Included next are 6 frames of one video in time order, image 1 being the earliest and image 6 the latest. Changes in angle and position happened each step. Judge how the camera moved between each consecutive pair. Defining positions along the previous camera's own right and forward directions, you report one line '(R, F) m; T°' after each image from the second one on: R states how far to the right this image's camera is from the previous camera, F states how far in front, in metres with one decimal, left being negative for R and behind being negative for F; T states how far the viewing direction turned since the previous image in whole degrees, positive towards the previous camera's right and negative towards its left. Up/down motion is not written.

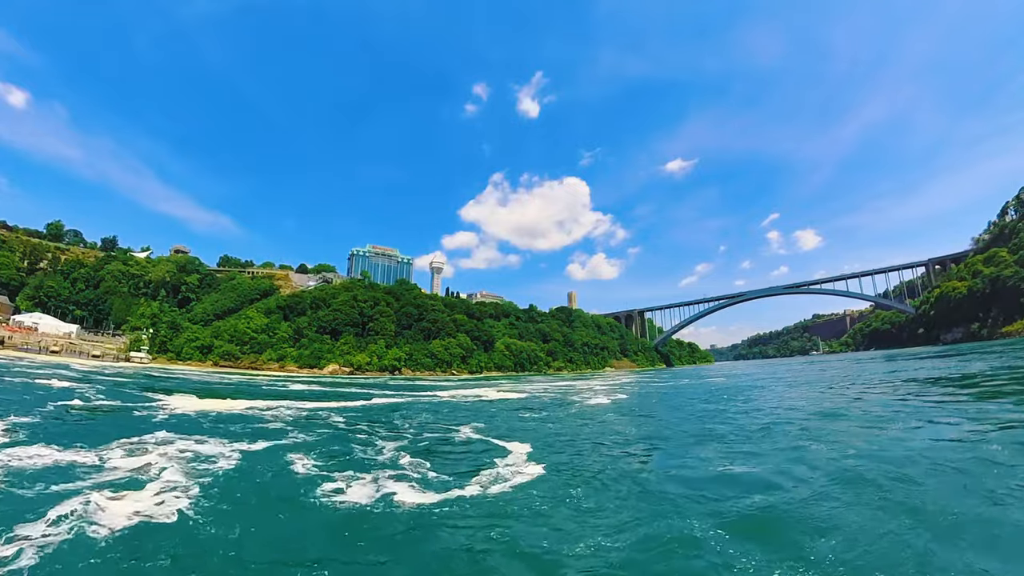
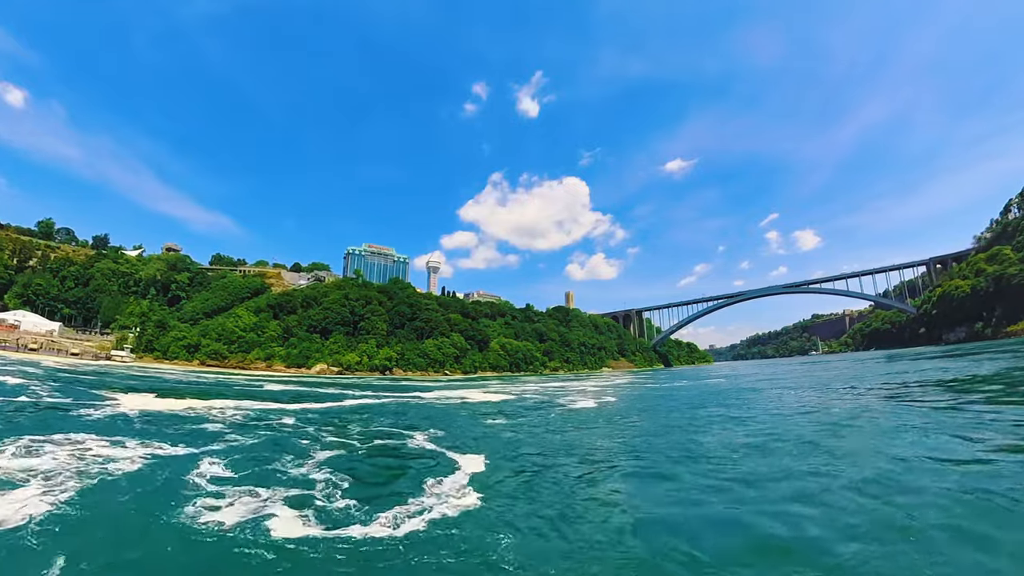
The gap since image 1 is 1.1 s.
(+0.7, +1.2) m; 0°
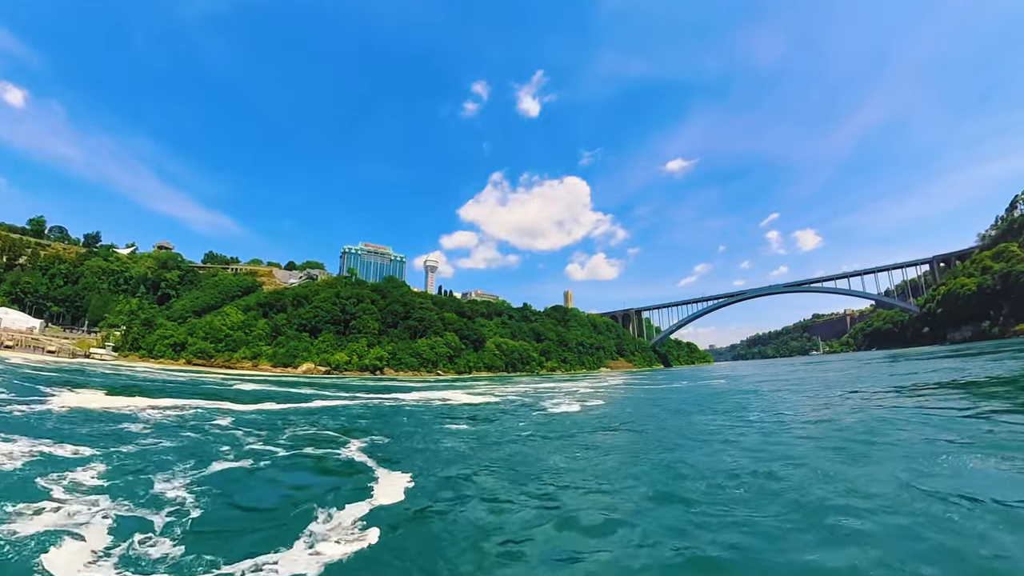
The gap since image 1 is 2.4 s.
(+0.8, +1.4) m; 0°
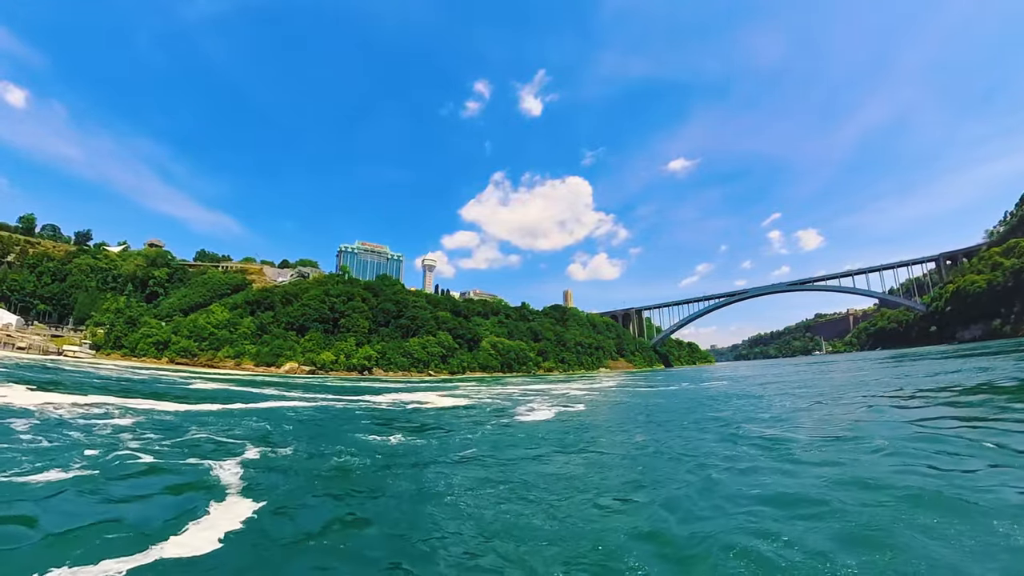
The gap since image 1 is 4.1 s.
(+1.0, +1.8) m; 0°
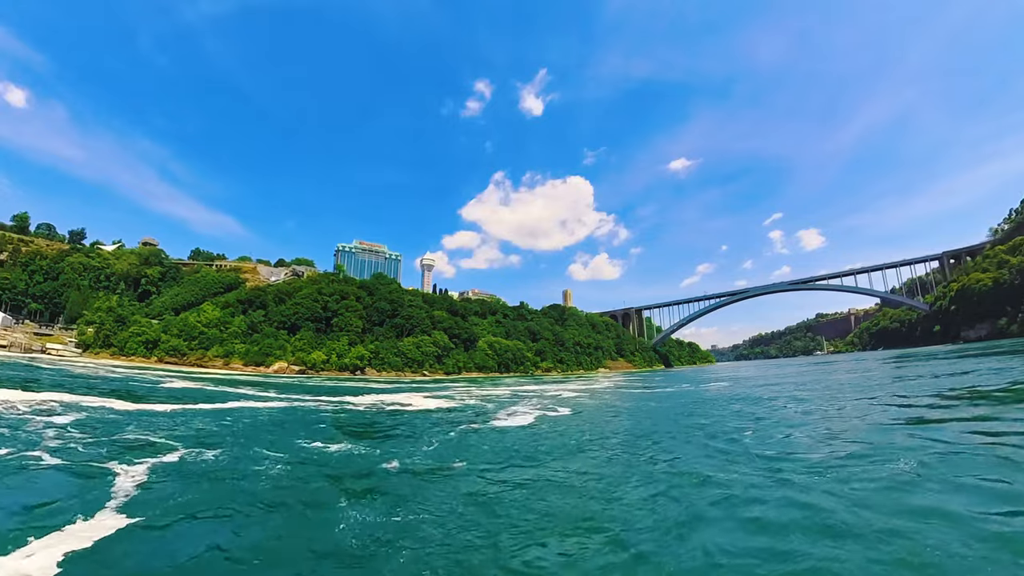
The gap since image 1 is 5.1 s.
(+0.6, +1.1) m; 0°
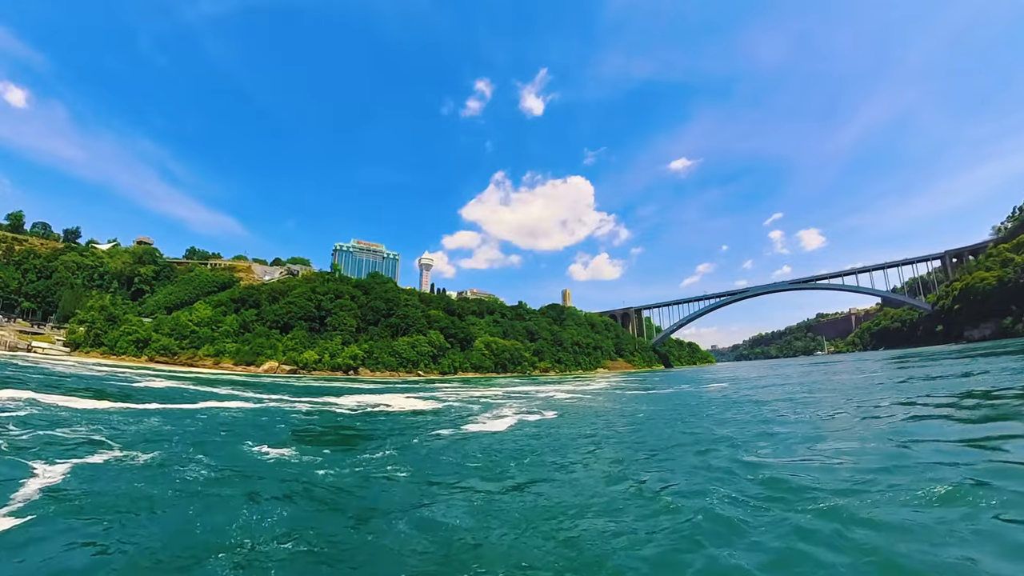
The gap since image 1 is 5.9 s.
(+0.5, +0.9) m; 0°
